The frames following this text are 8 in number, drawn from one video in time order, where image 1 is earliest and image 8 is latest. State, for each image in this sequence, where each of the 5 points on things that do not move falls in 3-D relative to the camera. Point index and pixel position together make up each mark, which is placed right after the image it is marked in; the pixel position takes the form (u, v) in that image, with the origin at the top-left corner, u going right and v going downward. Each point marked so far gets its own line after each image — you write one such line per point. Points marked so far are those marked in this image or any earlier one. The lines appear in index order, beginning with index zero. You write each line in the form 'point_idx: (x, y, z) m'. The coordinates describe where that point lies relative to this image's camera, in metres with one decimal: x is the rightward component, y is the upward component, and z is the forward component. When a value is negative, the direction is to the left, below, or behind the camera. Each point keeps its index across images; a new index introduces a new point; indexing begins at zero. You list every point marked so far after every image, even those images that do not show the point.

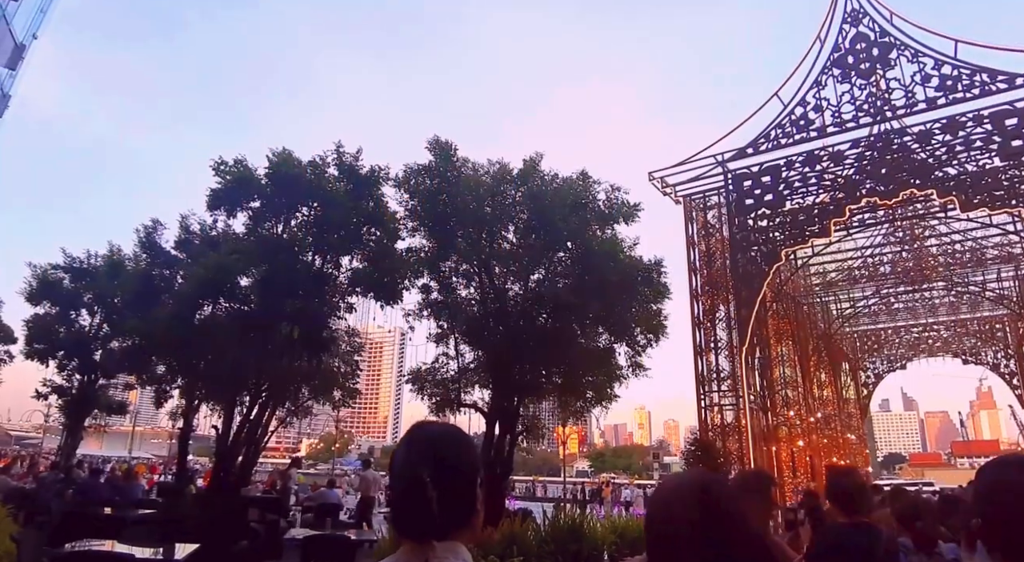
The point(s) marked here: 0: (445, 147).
0: (-1.6, +3.2, +15.5) m
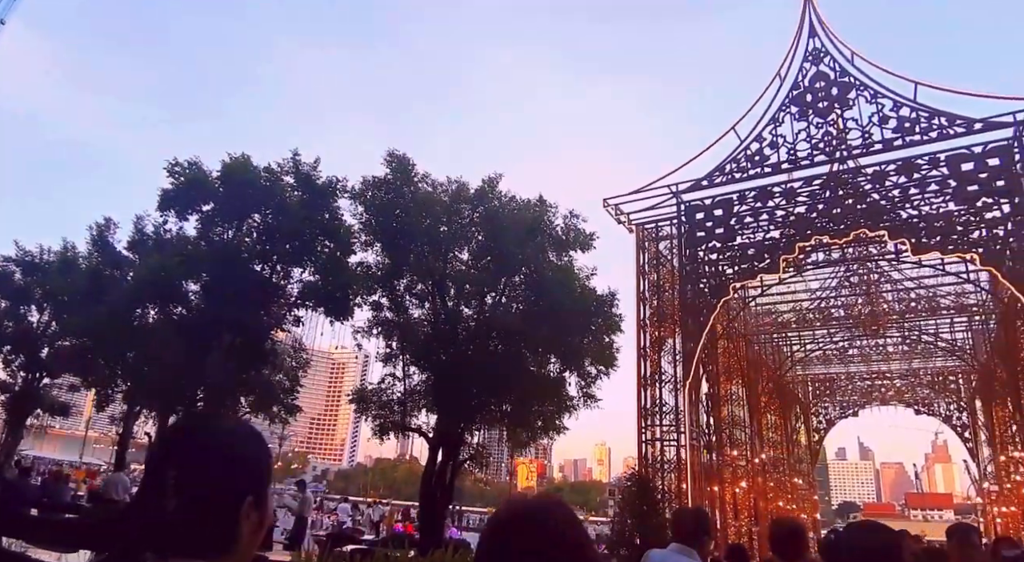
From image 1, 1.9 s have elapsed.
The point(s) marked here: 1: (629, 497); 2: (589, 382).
0: (-2.5, +2.8, +15.2) m
1: (+1.8, -3.3, +9.9) m
2: (+1.8, -2.4, +15.6) m
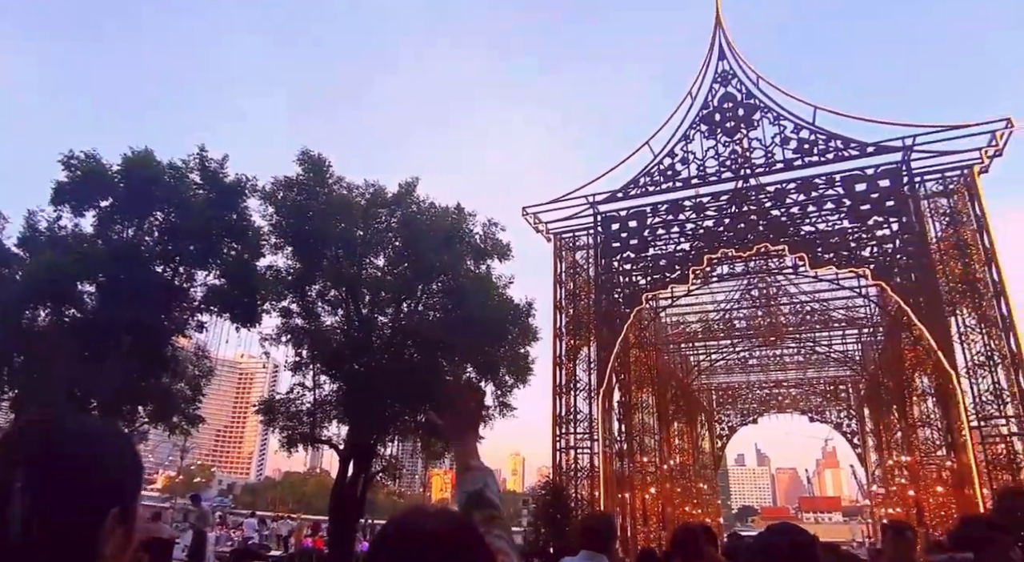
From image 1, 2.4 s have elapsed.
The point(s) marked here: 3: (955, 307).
0: (-4.4, +2.7, +14.7) m
1: (+0.5, -3.4, +9.9) m
2: (-0.2, -2.7, +15.6) m
3: (+6.5, -0.3, +9.5) m
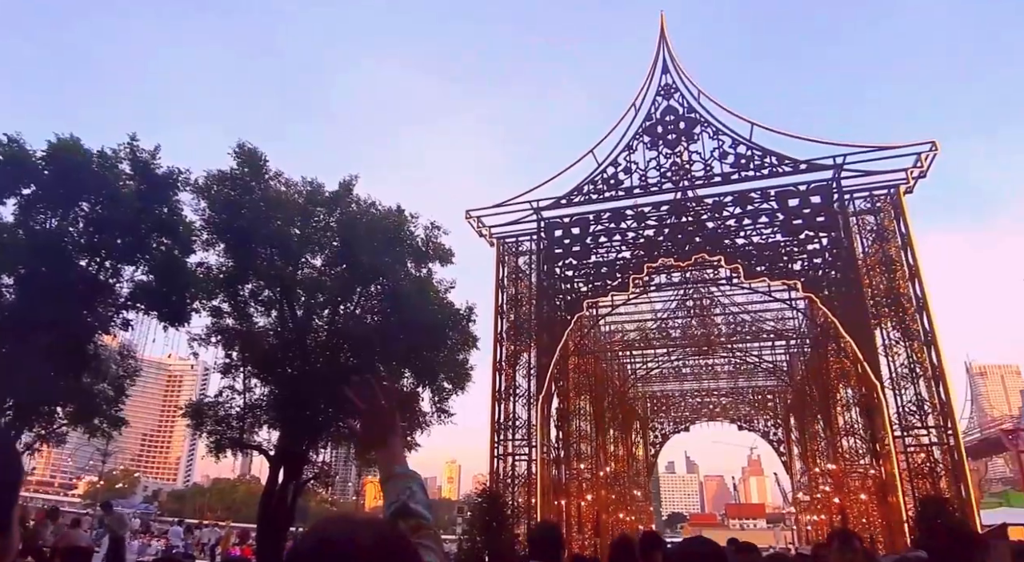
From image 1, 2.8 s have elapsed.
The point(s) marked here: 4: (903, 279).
0: (-5.6, +2.7, +14.2) m
1: (-0.5, -3.5, +9.8) m
2: (-1.7, -2.8, +15.4) m
3: (+5.7, -0.6, +10.0) m
4: (+6.0, +0.1, +10.0) m
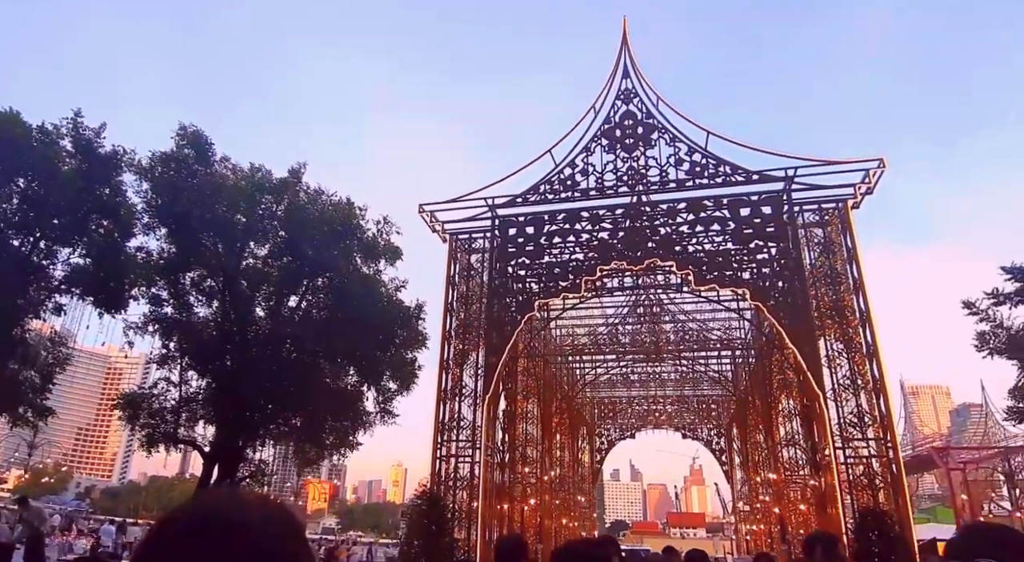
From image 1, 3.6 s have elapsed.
0: (-6.5, +2.9, +13.6) m
1: (-1.4, -3.4, +9.5) m
2: (-2.9, -2.7, +15.1) m
3: (+4.9, -0.8, +10.2) m
4: (+5.3, -0.1, +10.3) m
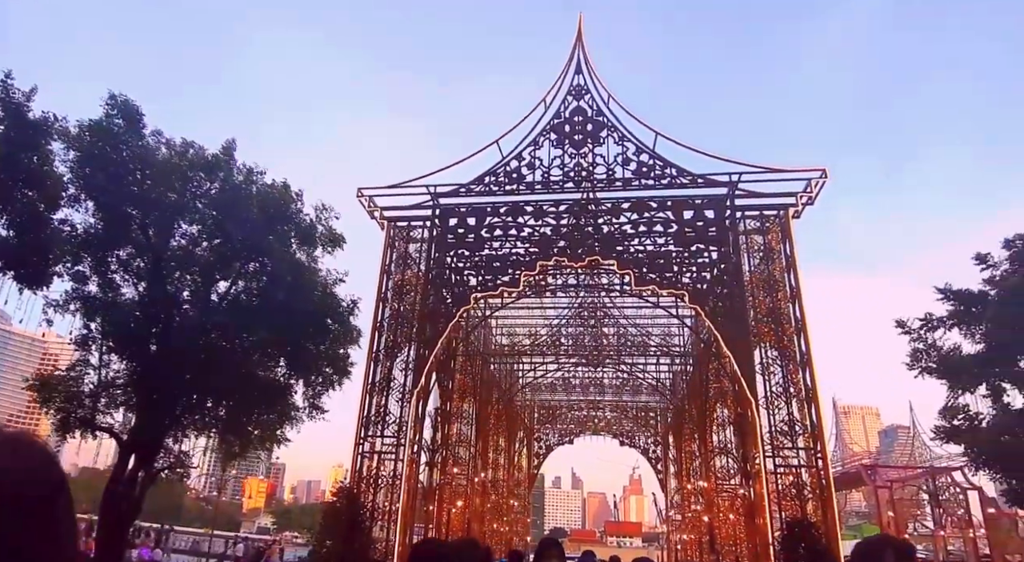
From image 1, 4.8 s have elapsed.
0: (-7.5, +3.4, +12.8) m
1: (-2.4, -3.2, +9.0) m
2: (-4.3, -2.4, +14.5) m
3: (+3.9, -0.9, +10.2) m
4: (+4.3, -0.3, +10.3) m
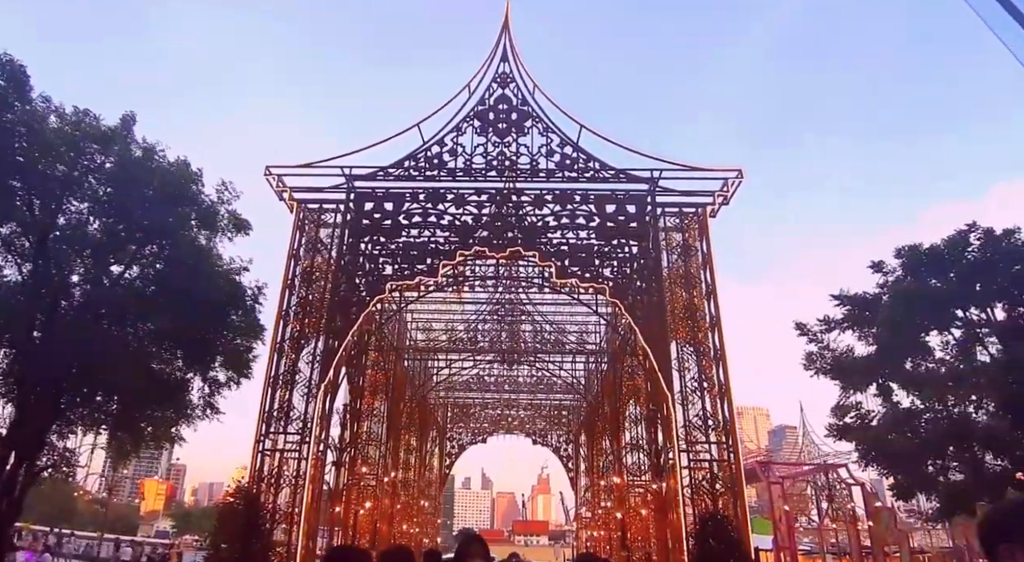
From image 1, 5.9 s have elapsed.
0: (-8.9, +3.7, +11.4) m
1: (-3.6, -3.0, +8.3) m
2: (-6.1, -2.2, +13.5) m
3: (+2.6, -0.9, +10.3) m
4: (+3.0, -0.3, +10.5) m
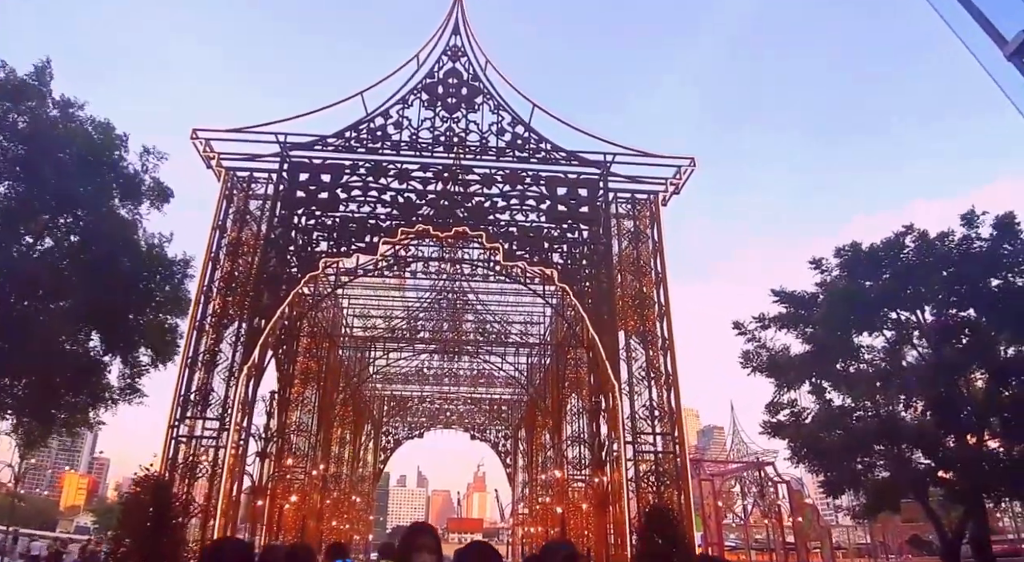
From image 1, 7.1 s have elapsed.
0: (-9.7, +4.2, +10.2) m
1: (-4.3, -2.7, +7.6) m
2: (-7.3, -1.7, +12.5) m
3: (+1.7, -0.7, +10.1) m
4: (+2.1, -0.2, +10.3) m
